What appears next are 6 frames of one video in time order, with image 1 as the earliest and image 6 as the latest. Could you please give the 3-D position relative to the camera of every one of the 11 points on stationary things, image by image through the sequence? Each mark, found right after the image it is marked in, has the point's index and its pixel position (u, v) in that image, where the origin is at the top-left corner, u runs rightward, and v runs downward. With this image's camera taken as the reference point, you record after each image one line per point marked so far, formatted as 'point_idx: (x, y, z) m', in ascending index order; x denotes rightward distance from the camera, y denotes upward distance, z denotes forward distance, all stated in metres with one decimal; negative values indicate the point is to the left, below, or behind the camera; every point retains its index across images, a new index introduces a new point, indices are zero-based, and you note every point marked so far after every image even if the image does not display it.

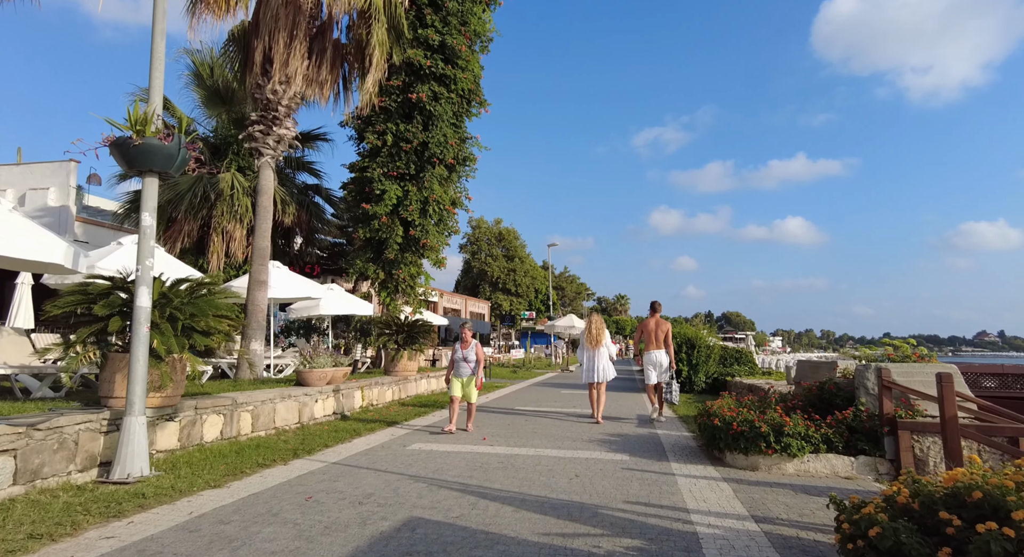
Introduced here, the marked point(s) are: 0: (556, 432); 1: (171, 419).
0: (+0.6, -2.2, +8.6) m
1: (-3.4, -1.4, +6.0) m
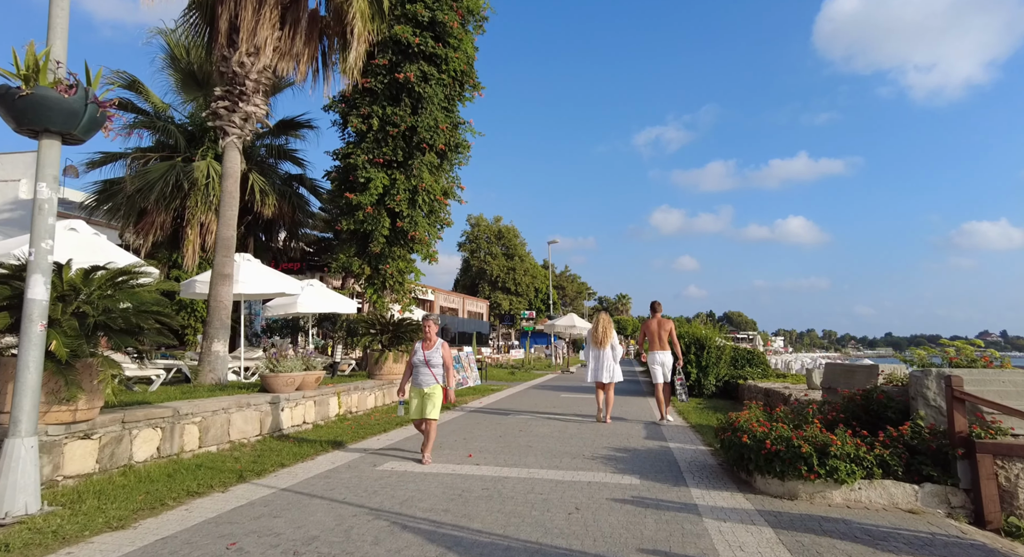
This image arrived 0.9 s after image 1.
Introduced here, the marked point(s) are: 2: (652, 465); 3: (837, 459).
0: (+0.5, -2.1, +7.5) m
1: (-3.5, -1.3, +5.0) m
2: (+1.5, -2.0, +6.6) m
3: (+2.6, -1.4, +4.8) m
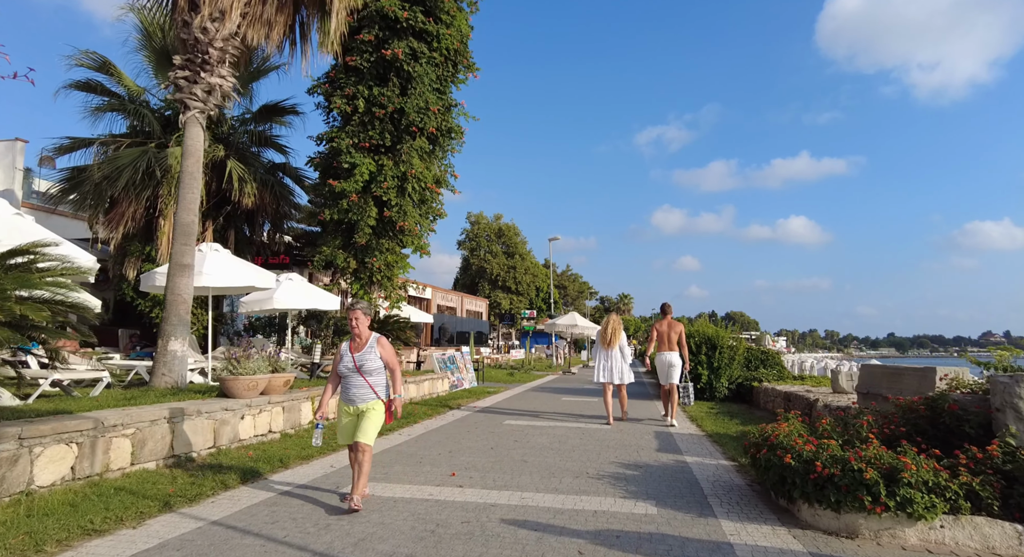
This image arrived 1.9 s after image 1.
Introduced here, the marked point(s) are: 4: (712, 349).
0: (+0.4, -2.0, +6.5) m
1: (-3.6, -1.2, +3.9) m
2: (+1.4, -1.9, +5.5) m
3: (+2.5, -1.3, +3.8) m
4: (+4.6, -1.6, +13.9) m
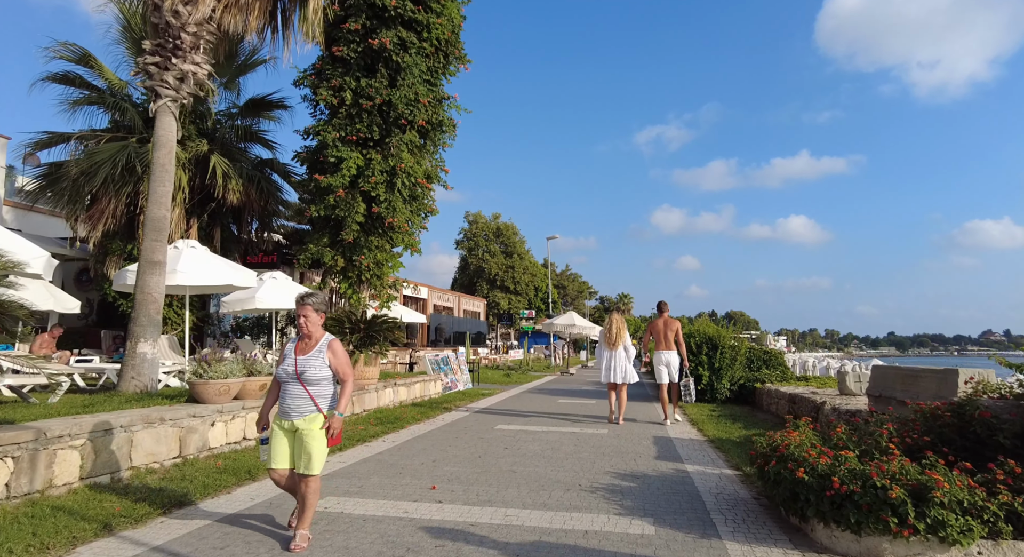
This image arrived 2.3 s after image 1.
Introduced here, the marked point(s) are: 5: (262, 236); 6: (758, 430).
0: (+0.3, -1.9, +6.1) m
1: (-3.7, -1.1, +3.5) m
2: (+1.3, -1.9, +5.1) m
3: (+2.4, -1.3, +3.3) m
4: (+4.5, -1.6, +13.5) m
5: (-6.7, +1.1, +16.1) m
6: (+3.7, -2.3, +9.0) m
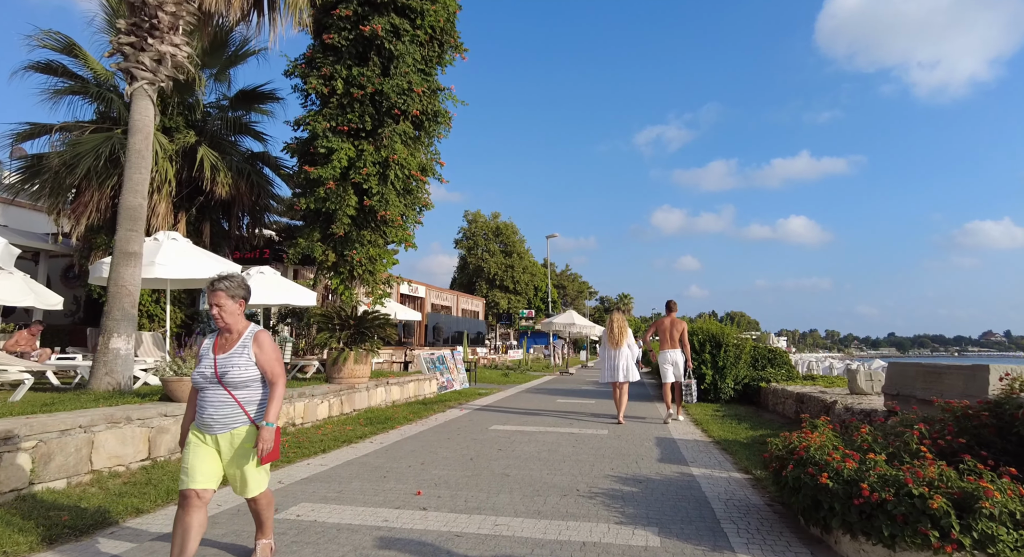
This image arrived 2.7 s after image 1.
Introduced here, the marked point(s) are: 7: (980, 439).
0: (+0.2, -1.8, +5.6) m
1: (-3.8, -1.0, +3.1) m
2: (+1.3, -1.8, +4.7) m
3: (+2.3, -1.2, +2.9) m
4: (+4.4, -1.5, +13.0) m
5: (-6.7, +1.2, +15.6) m
6: (+3.6, -2.2, +8.6) m
7: (+2.9, -1.0, +3.8) m
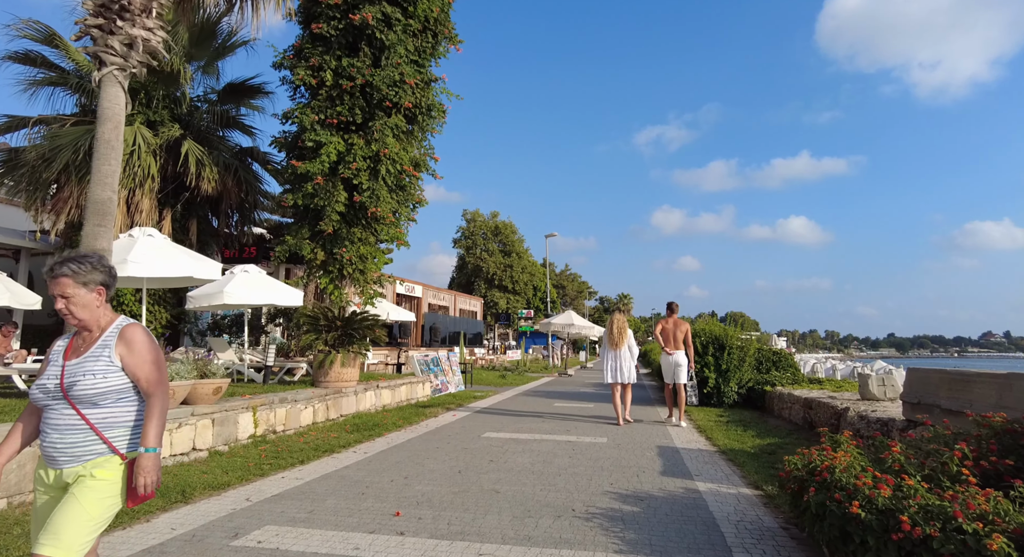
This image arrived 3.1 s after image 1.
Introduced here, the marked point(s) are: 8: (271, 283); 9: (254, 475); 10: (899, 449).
0: (+0.2, -1.8, +5.2) m
1: (-3.9, -1.0, +2.6) m
2: (+1.2, -1.8, +4.2) m
3: (+2.2, -1.2, +2.4) m
4: (+4.3, -1.5, +12.6) m
5: (-6.8, +1.3, +15.2) m
6: (+3.6, -2.2, +8.2) m
7: (+2.9, -1.0, +3.3) m
8: (-4.1, -0.1, +10.3) m
9: (-2.4, -1.8, +5.6) m
10: (+2.4, -1.1, +3.8) m
